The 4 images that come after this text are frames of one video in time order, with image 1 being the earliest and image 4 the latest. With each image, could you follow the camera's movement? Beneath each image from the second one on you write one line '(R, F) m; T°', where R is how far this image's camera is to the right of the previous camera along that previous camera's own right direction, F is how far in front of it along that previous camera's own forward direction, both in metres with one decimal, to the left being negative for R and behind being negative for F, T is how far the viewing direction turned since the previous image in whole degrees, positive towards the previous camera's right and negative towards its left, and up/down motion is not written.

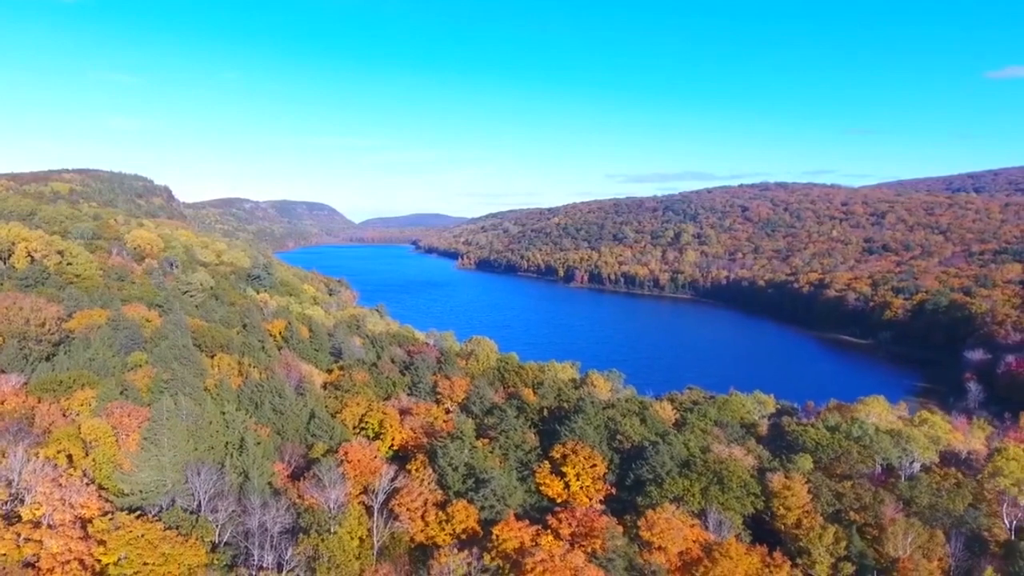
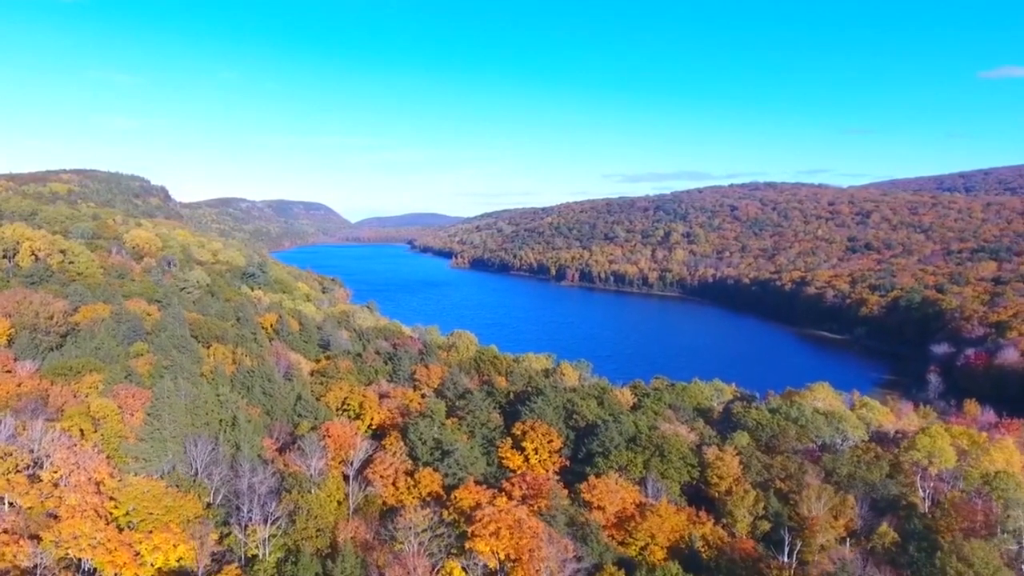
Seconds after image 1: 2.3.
(+1.2, -2.5) m; 0°
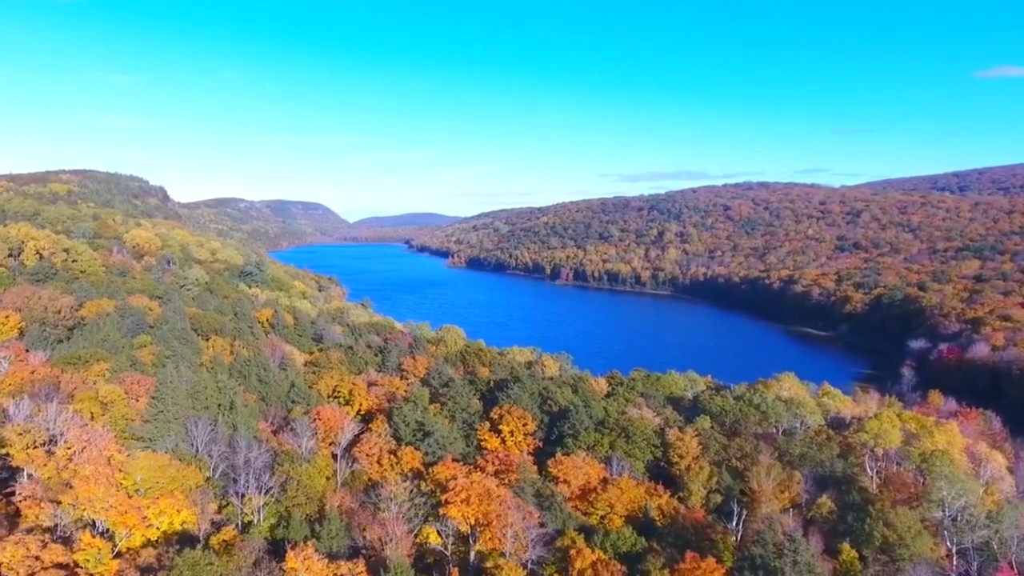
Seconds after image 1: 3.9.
(+0.9, -1.9) m; 0°
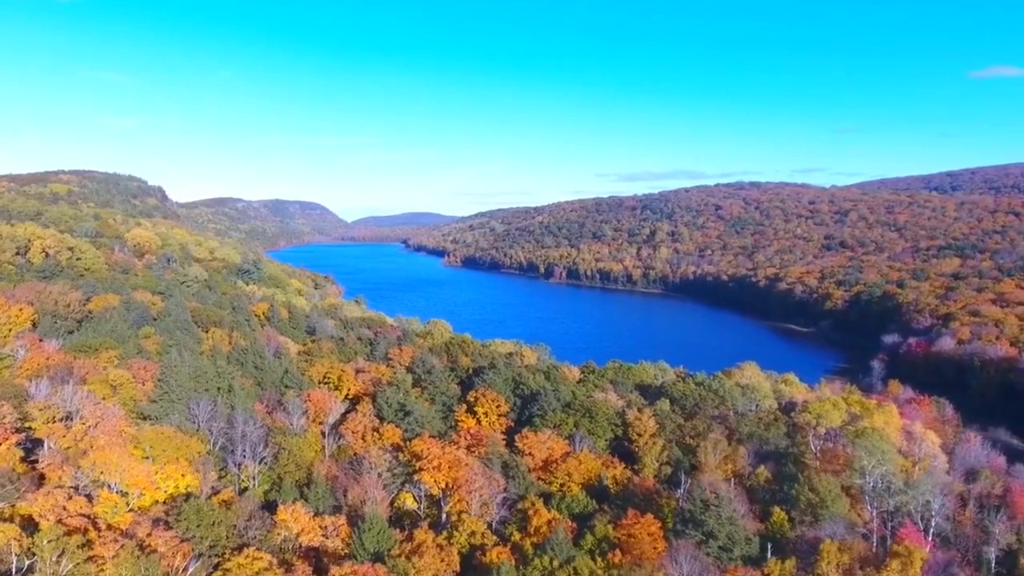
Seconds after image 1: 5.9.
(+1.1, -2.5) m; 0°
